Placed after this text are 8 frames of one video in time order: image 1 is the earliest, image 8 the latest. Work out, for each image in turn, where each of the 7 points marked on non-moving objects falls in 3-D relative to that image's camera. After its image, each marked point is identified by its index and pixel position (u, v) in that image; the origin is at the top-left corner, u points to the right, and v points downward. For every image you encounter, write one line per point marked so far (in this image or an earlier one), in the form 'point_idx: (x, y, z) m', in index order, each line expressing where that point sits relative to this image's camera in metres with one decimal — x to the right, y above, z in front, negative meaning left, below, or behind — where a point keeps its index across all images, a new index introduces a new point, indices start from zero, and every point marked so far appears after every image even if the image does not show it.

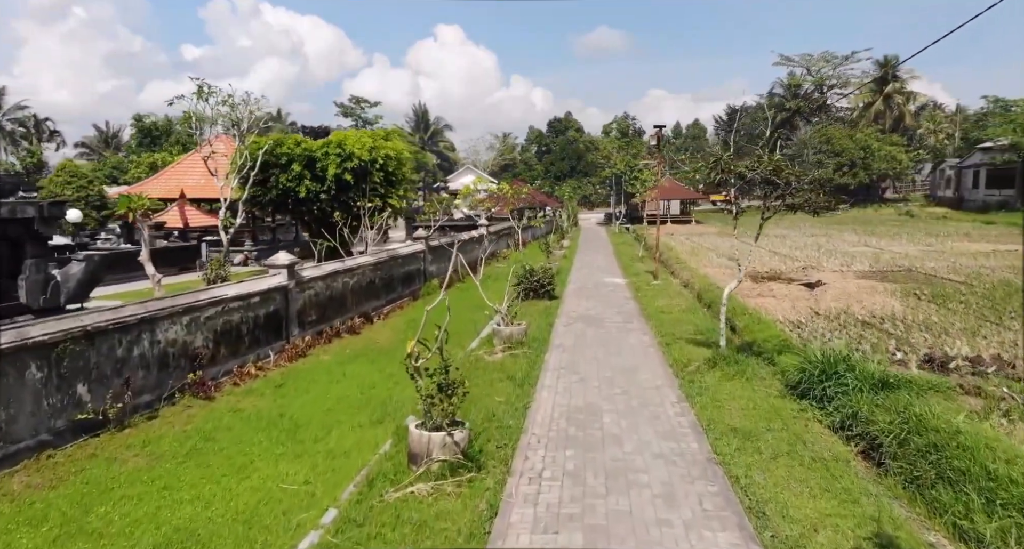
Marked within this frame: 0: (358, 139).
0: (-3.4, +3.0, +14.7) m
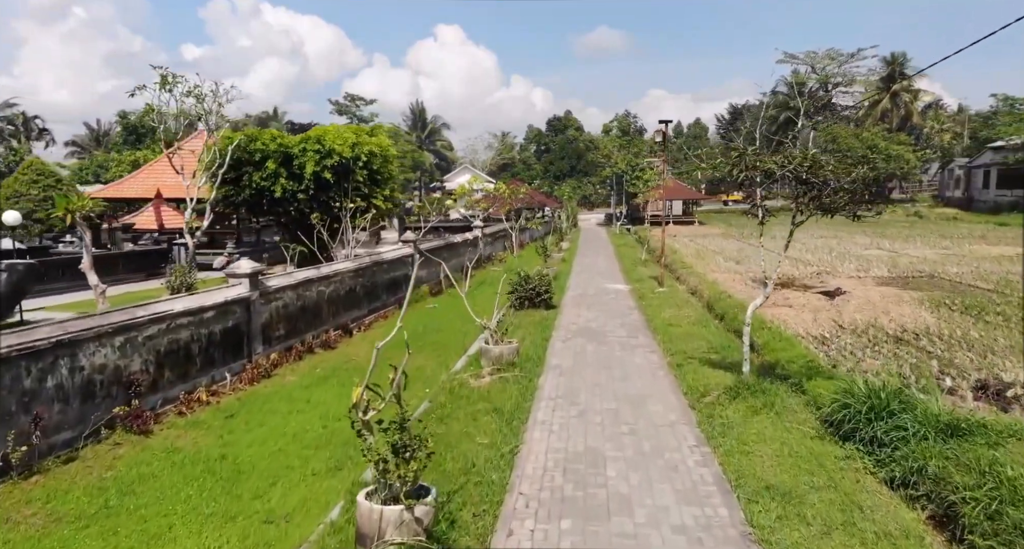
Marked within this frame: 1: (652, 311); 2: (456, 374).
0: (-3.6, +2.9, +13.5) m
1: (+2.6, -0.7, +12.1) m
2: (-0.7, -1.2, +7.9) m
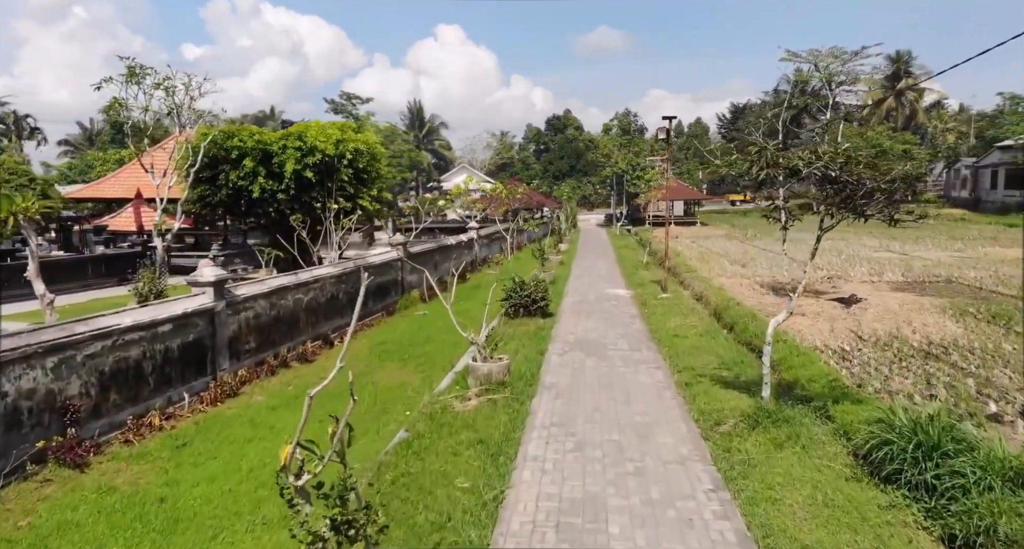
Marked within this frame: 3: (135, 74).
0: (-3.7, +2.8, +12.7) m
1: (+2.5, -0.8, +11.3) m
2: (-0.8, -1.3, +7.1) m
3: (-6.4, +3.4, +11.2) m
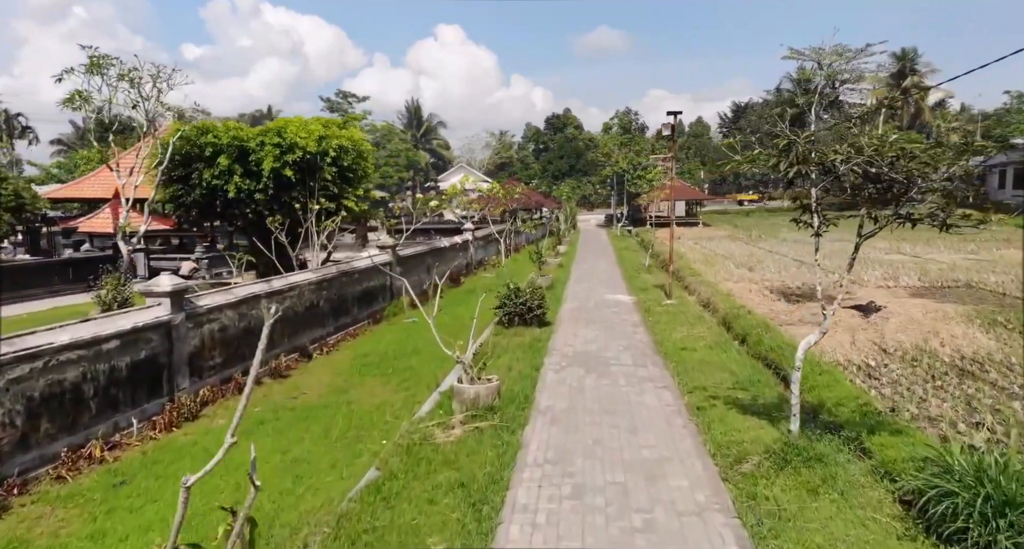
0: (-3.8, +2.7, +11.9) m
1: (+2.4, -0.9, +10.5) m
2: (-0.9, -1.4, +6.3) m
3: (-6.5, +3.3, +10.3) m
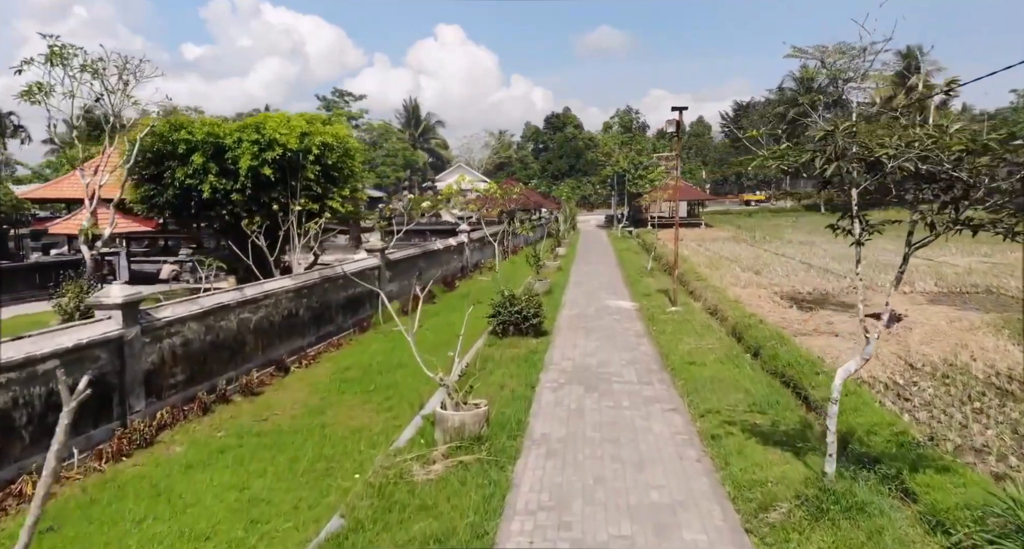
0: (-3.9, +2.6, +11.1) m
1: (+2.3, -1.0, +9.7) m
2: (-1.0, -1.5, +5.5) m
3: (-6.6, +3.2, +9.6) m
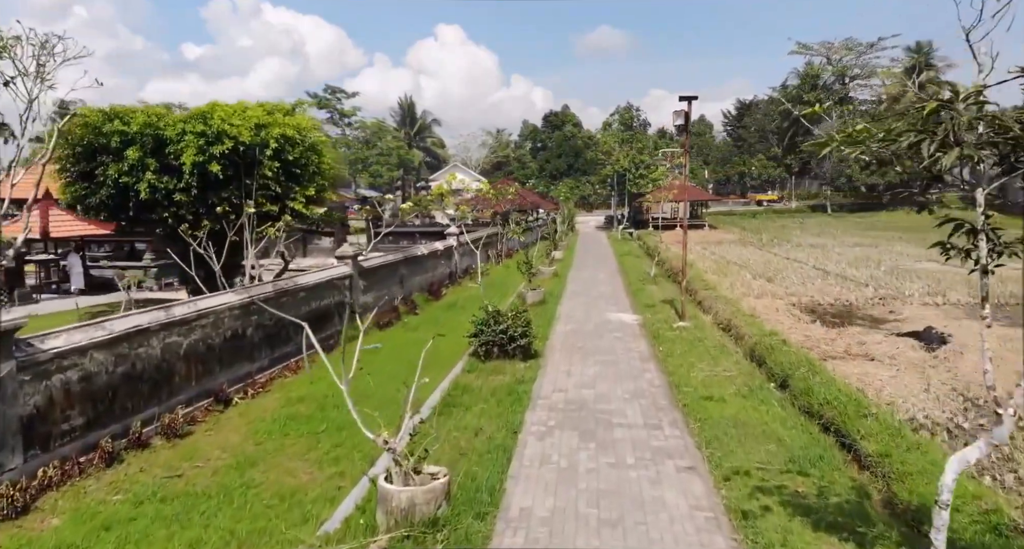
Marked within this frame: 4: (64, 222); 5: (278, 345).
0: (-4.1, +2.4, +9.7) m
1: (+2.1, -1.2, +8.3) m
2: (-1.2, -1.7, +4.1) m
3: (-6.8, +3.0, +8.2) m
4: (-10.4, +1.2, +15.2) m
5: (-3.3, -1.0, +9.1) m
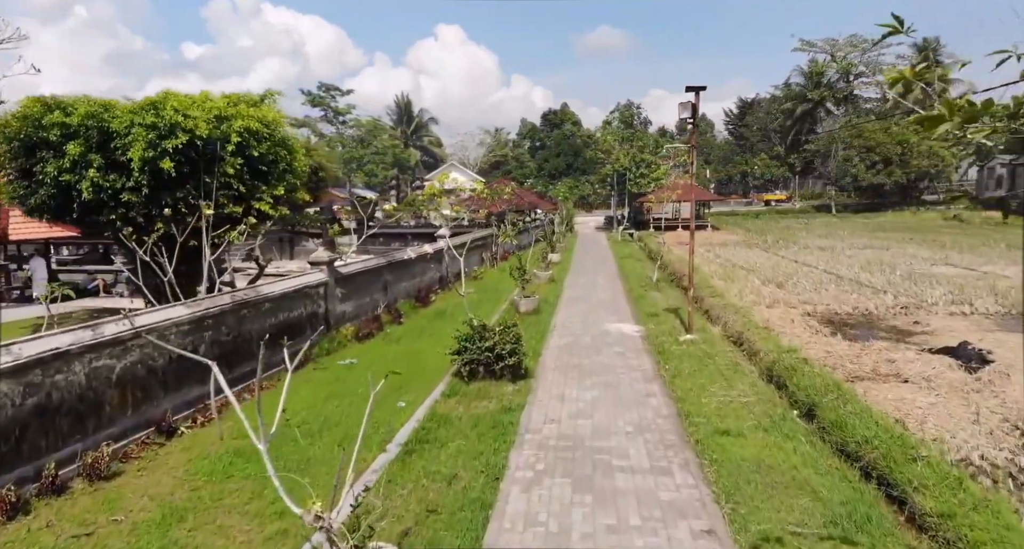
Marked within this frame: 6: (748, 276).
0: (-4.2, +2.3, +8.7) m
1: (+1.9, -1.3, +7.3) m
2: (-1.3, -1.8, +3.2) m
3: (-6.9, +2.9, +7.2) m
4: (-10.5, +1.1, +14.2) m
5: (-3.4, -1.1, +8.2) m
6: (+5.8, -0.1, +16.0) m
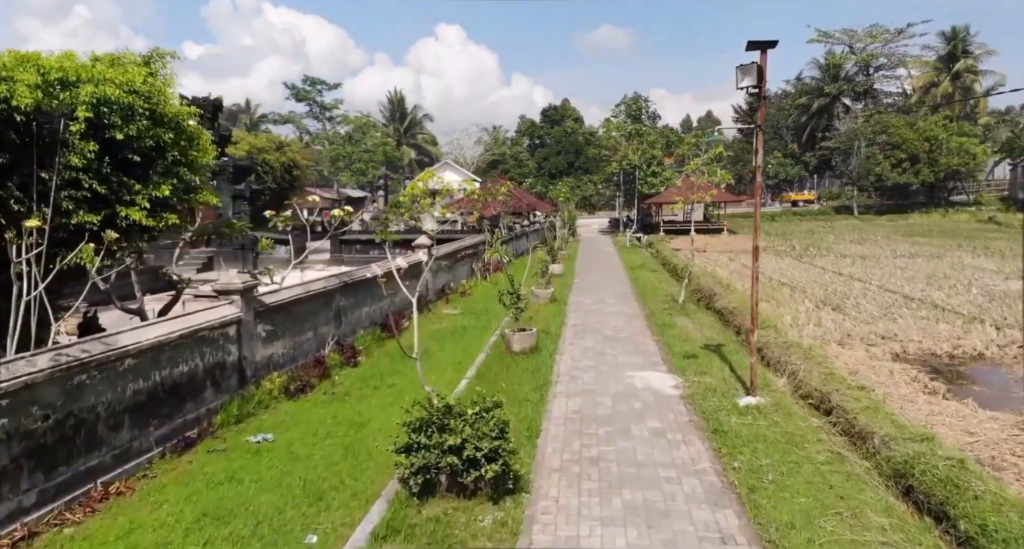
0: (-4.4, +1.9, +5.8) m
1: (+1.8, -1.7, +4.4) m
2: (-1.5, -2.2, +0.2) m
3: (-7.1, +2.5, +4.2) m
4: (-10.6, +0.7, +11.2) m
5: (-3.6, -1.5, +5.2) m
6: (+5.6, -0.4, +13.0) m
